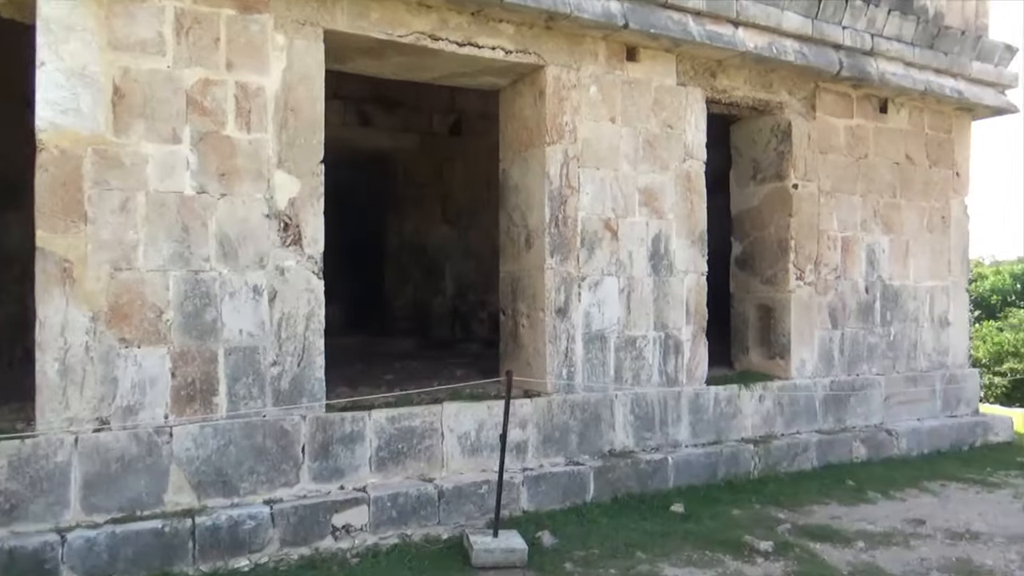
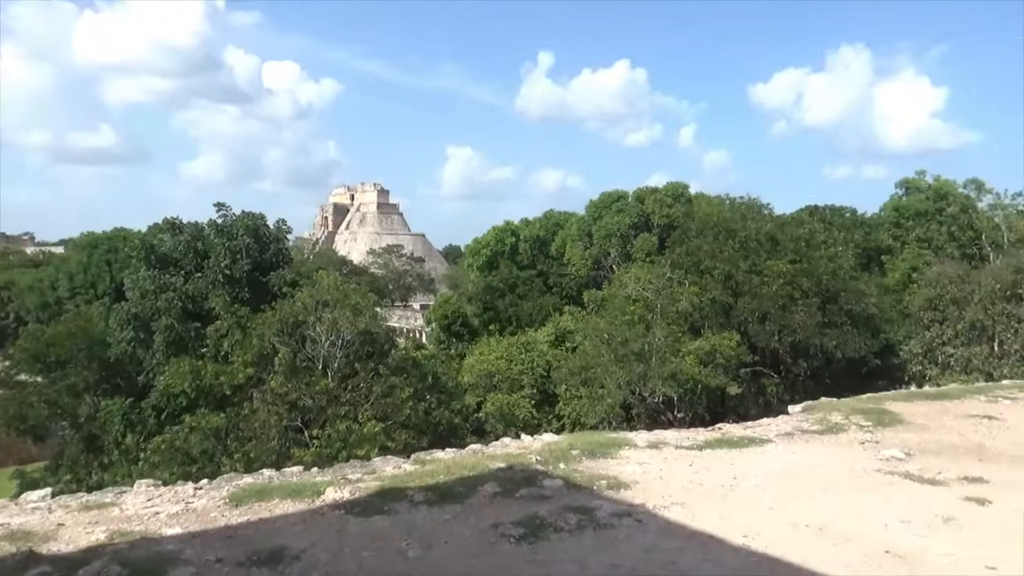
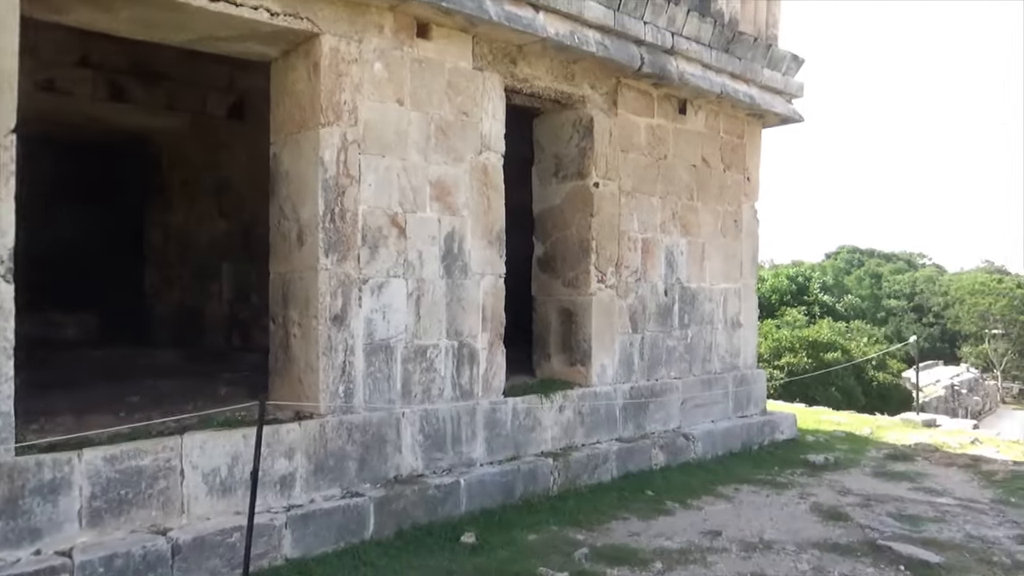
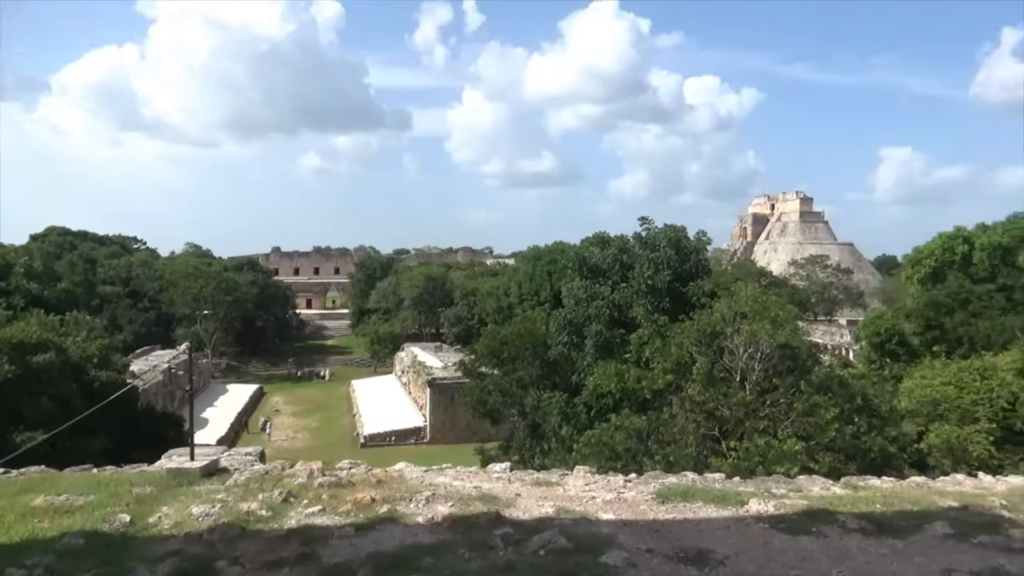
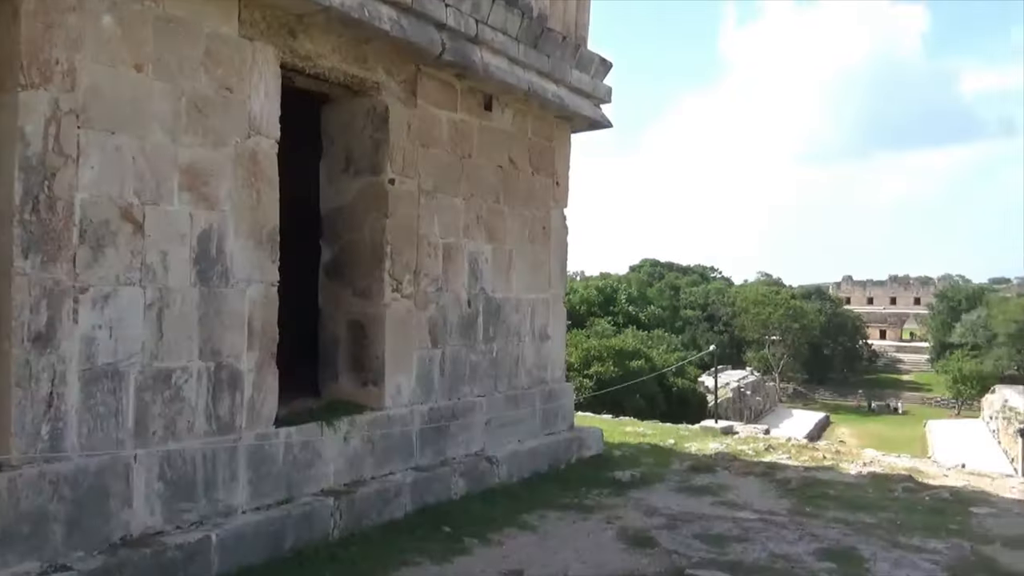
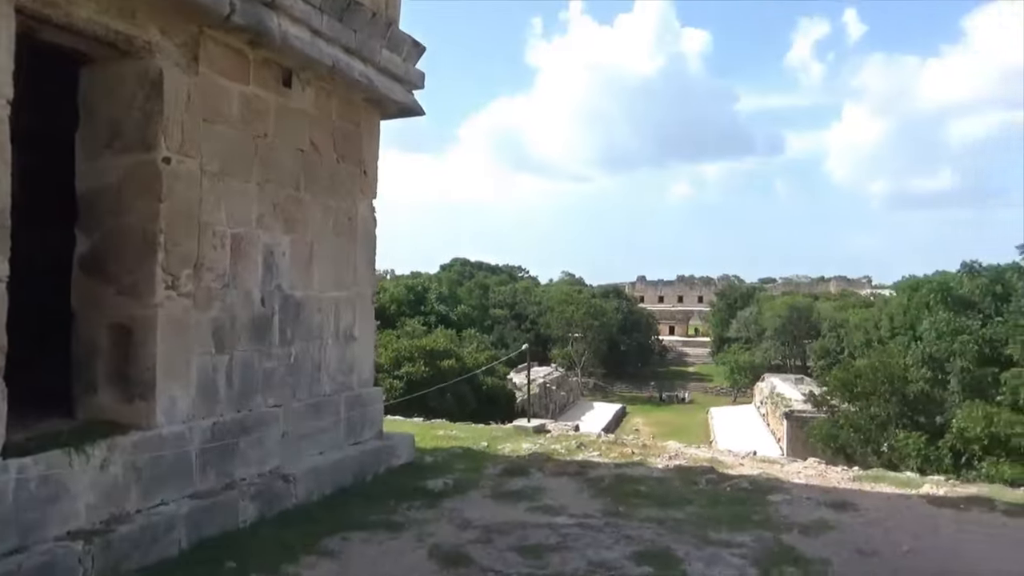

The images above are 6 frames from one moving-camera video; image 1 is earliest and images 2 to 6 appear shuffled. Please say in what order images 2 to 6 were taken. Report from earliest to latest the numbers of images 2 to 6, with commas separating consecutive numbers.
3, 5, 6, 4, 2
